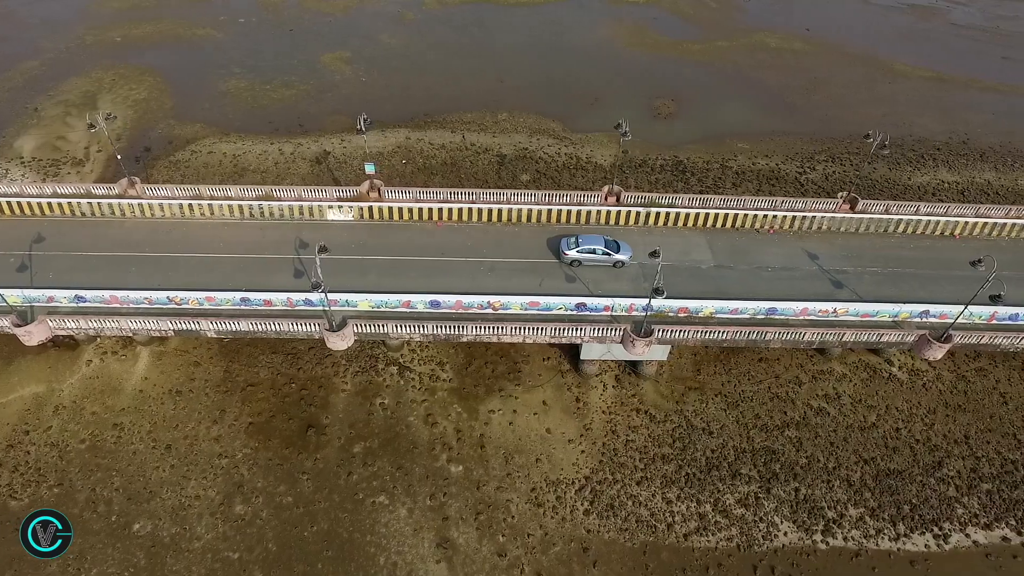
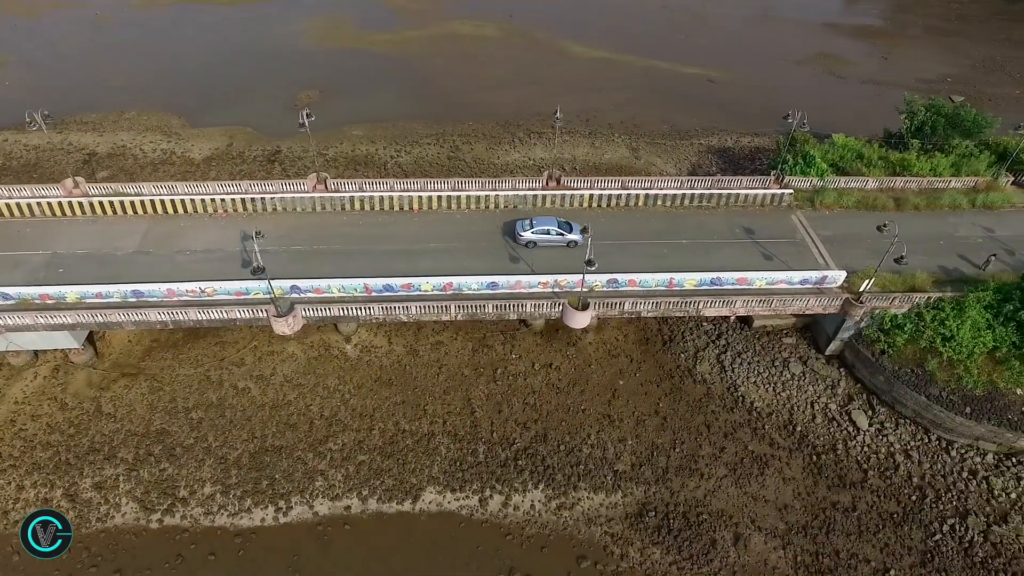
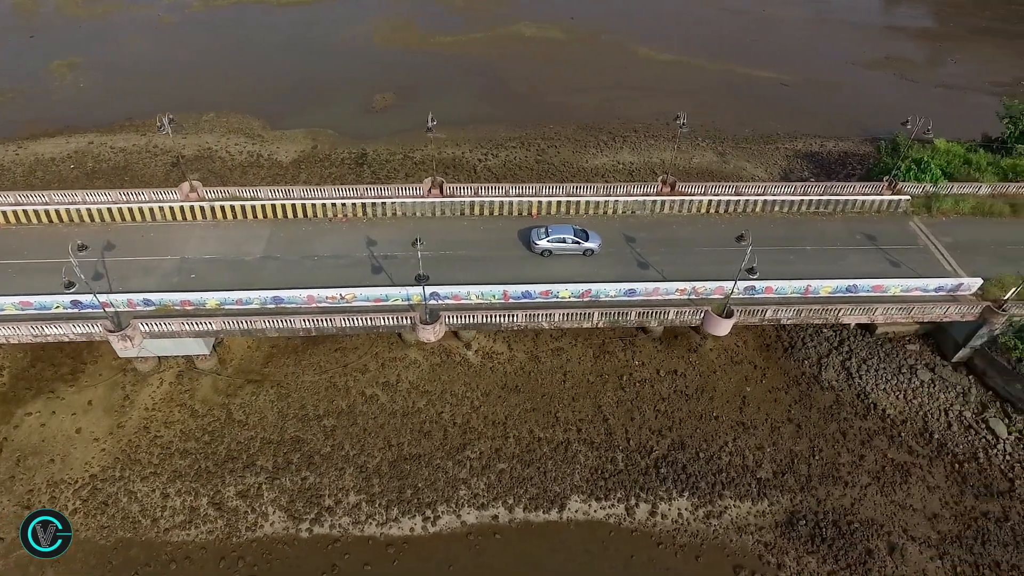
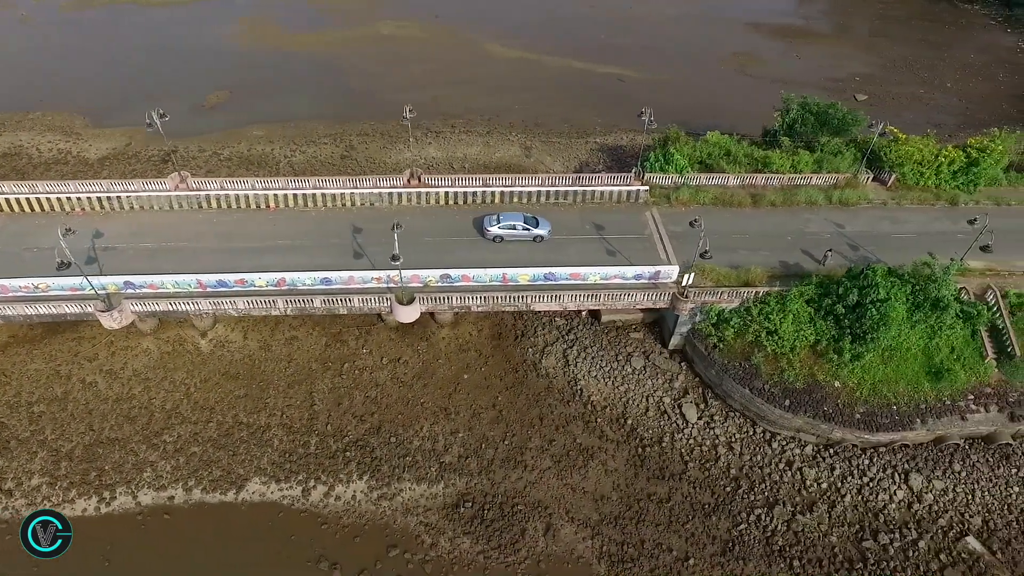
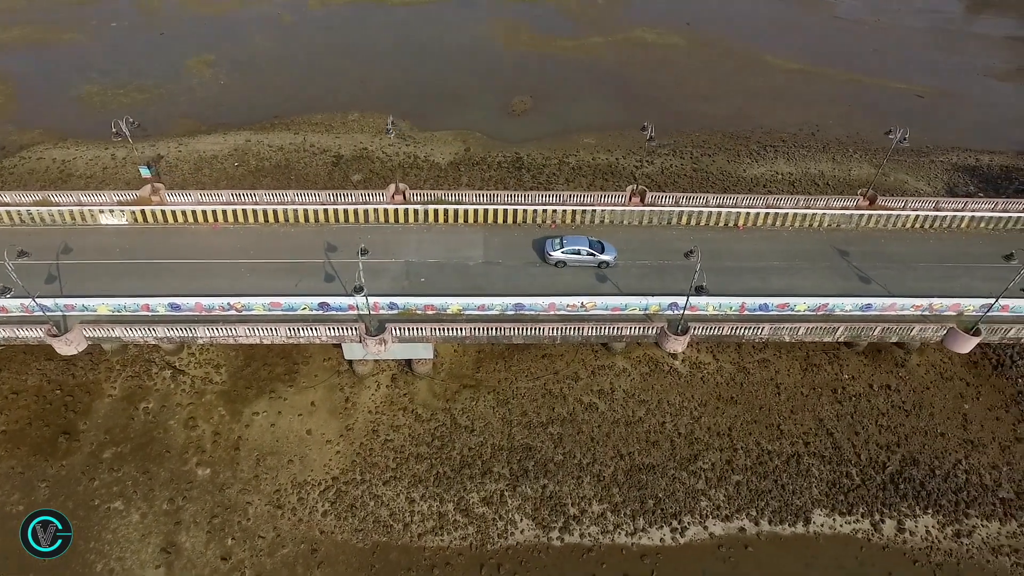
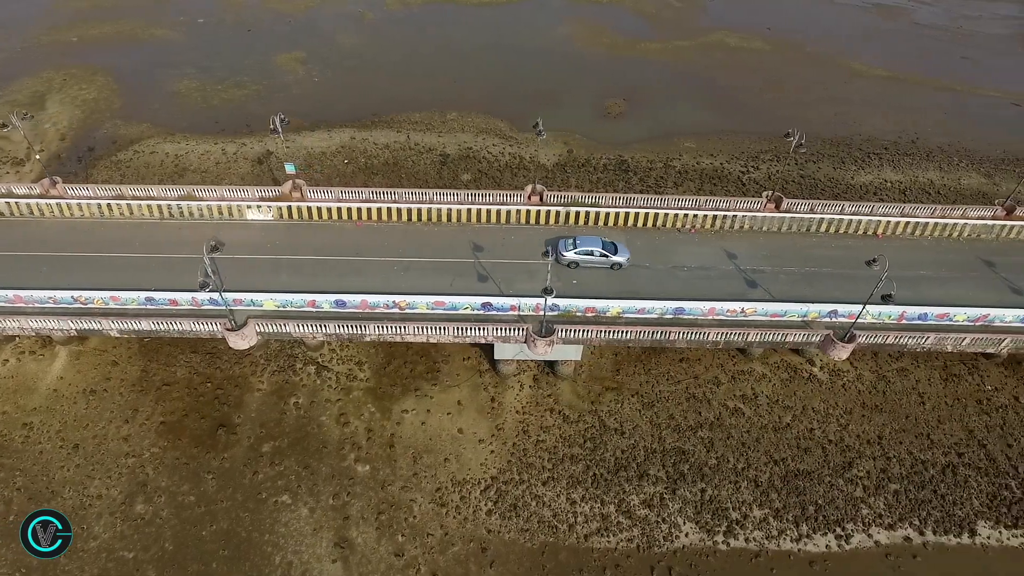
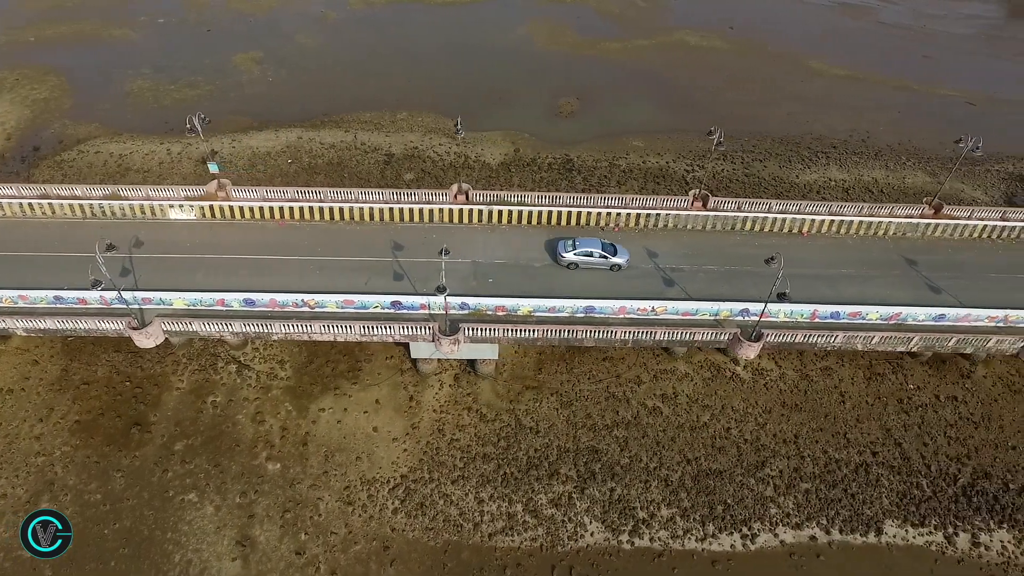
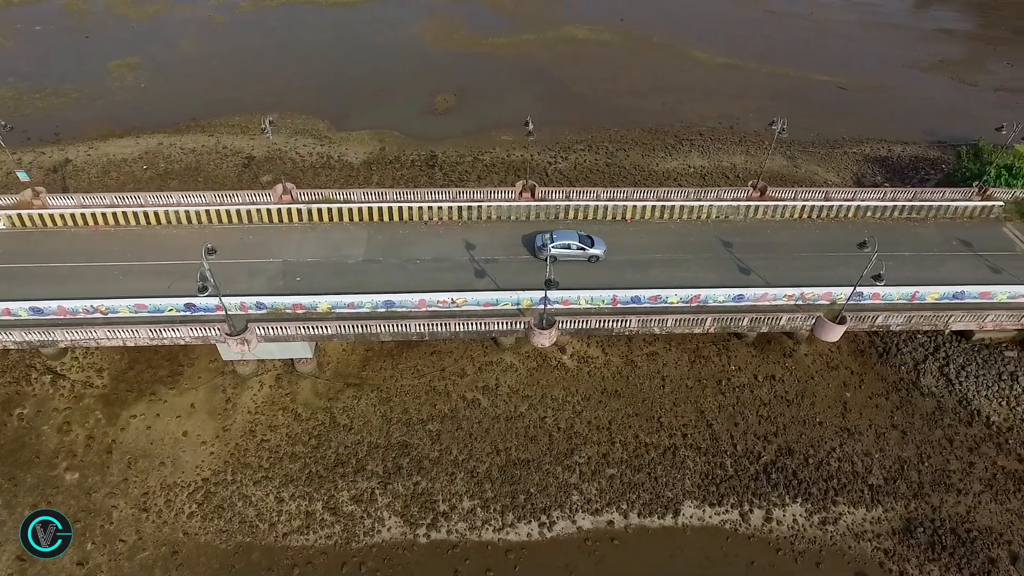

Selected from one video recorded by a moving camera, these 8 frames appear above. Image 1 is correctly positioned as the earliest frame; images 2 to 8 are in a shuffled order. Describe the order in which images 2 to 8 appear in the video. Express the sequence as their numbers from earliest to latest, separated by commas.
6, 7, 5, 8, 3, 2, 4
